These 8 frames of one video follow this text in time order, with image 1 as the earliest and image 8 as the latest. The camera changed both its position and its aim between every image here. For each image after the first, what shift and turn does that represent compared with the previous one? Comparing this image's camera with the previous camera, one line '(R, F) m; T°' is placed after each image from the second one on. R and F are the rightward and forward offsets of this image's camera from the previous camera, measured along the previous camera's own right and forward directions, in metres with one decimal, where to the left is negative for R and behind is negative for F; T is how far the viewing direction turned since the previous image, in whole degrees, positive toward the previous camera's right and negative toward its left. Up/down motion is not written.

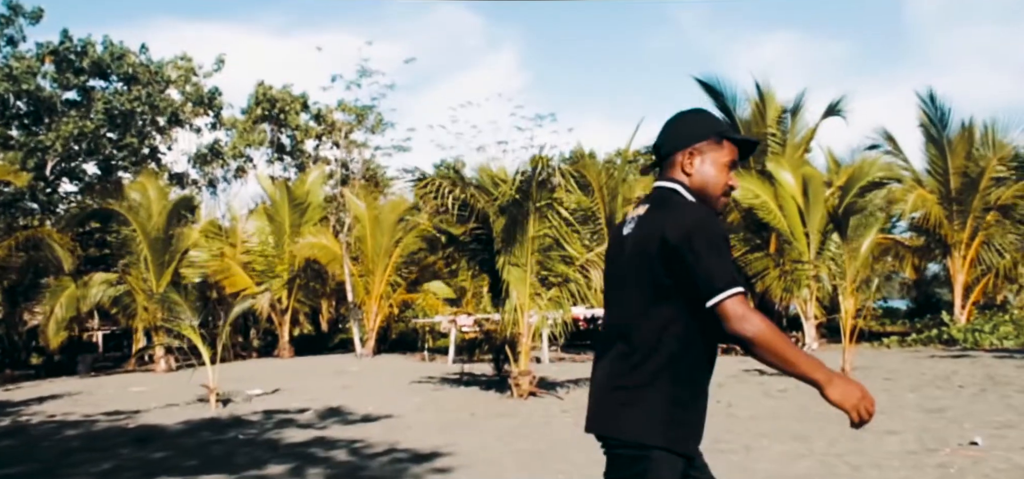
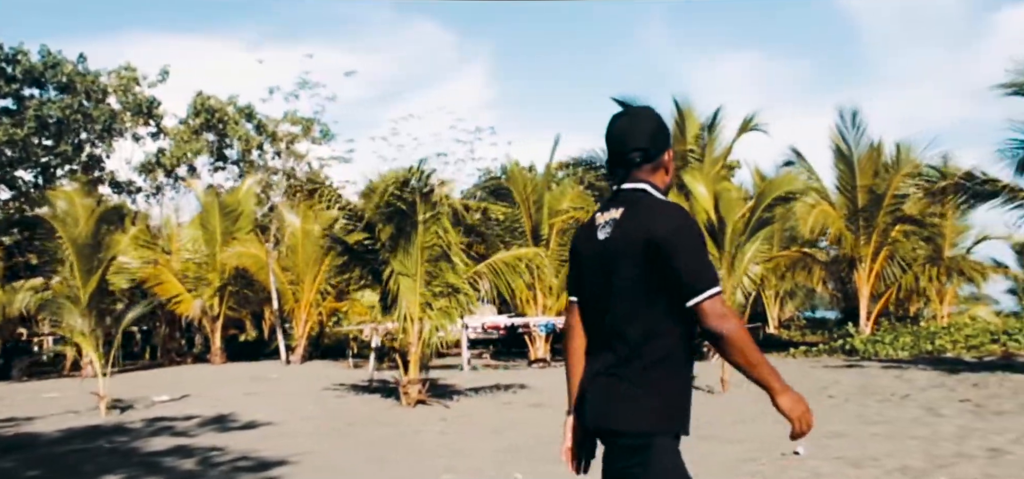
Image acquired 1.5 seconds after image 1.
(+1.3, -0.4) m; +1°
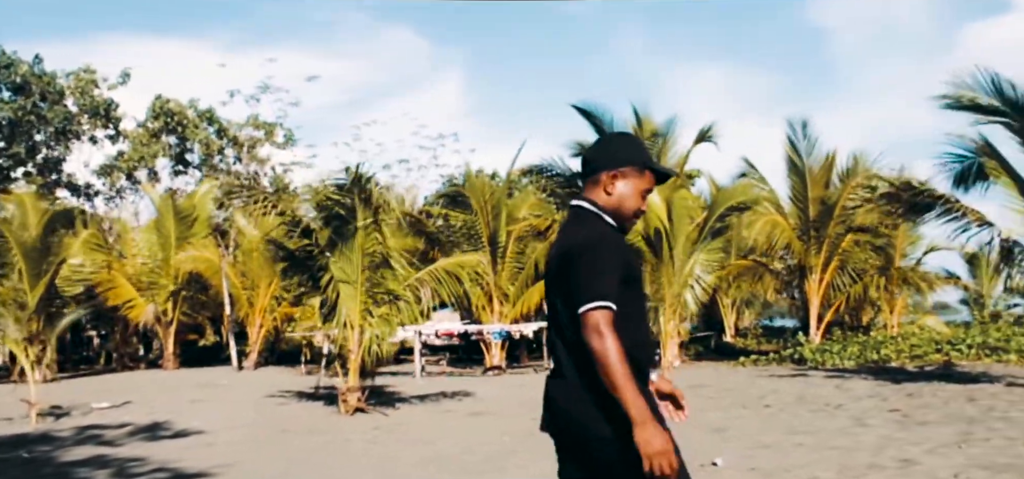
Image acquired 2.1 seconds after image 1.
(+0.5, 0.0) m; +1°
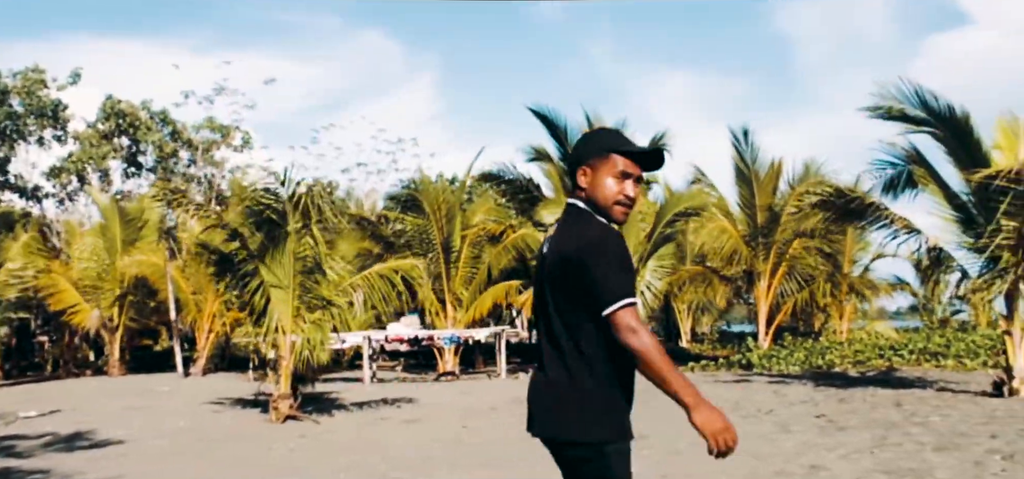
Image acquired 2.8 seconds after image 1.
(+0.6, +0.1) m; +1°
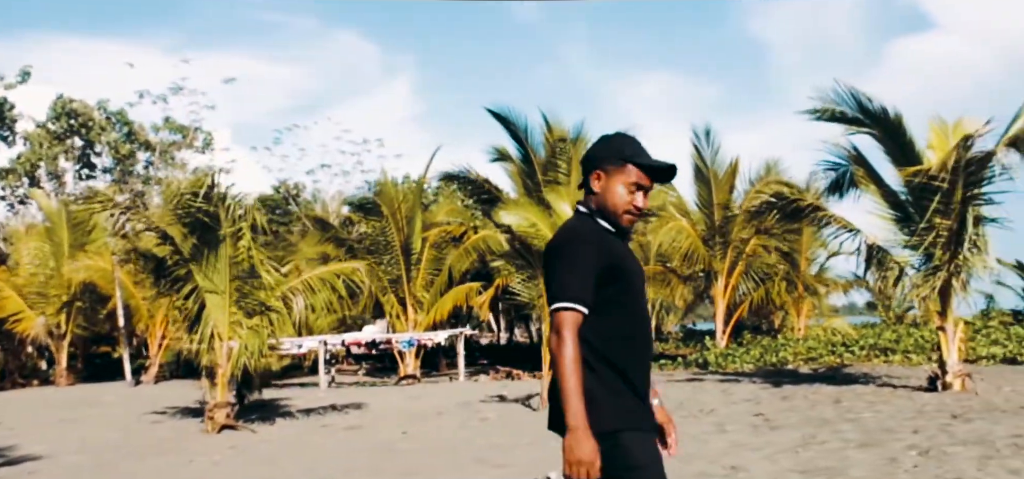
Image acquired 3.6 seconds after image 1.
(+0.6, 0.0) m; +1°
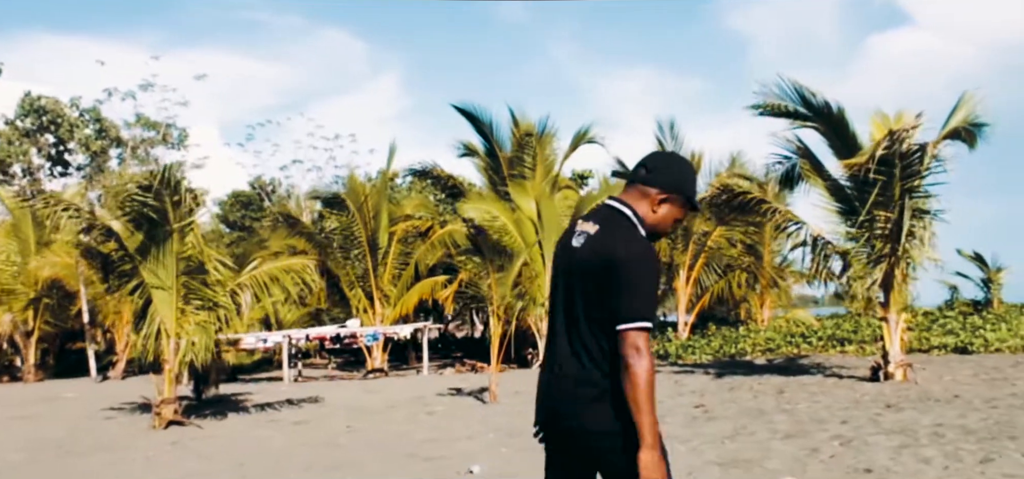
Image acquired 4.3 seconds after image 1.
(+0.6, 0.0) m; +1°
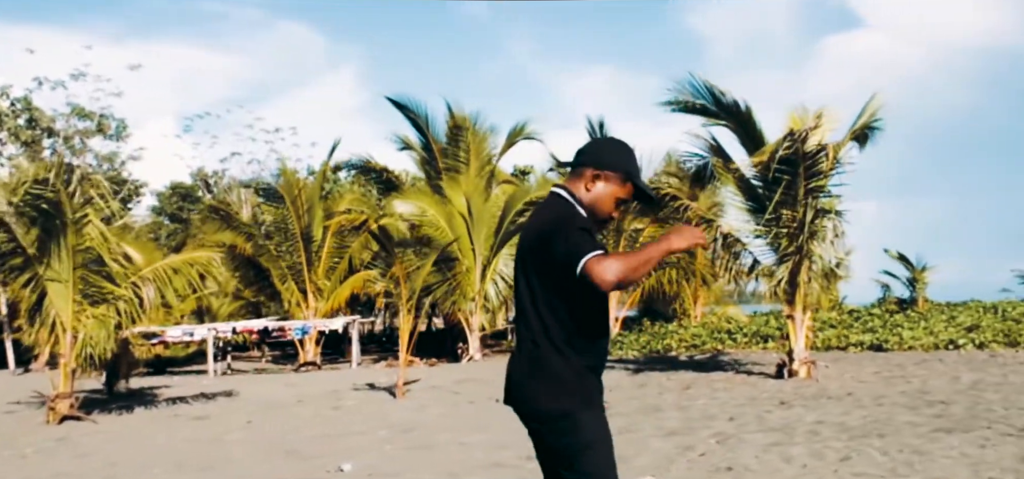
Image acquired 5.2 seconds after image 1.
(+0.8, +0.1) m; +2°
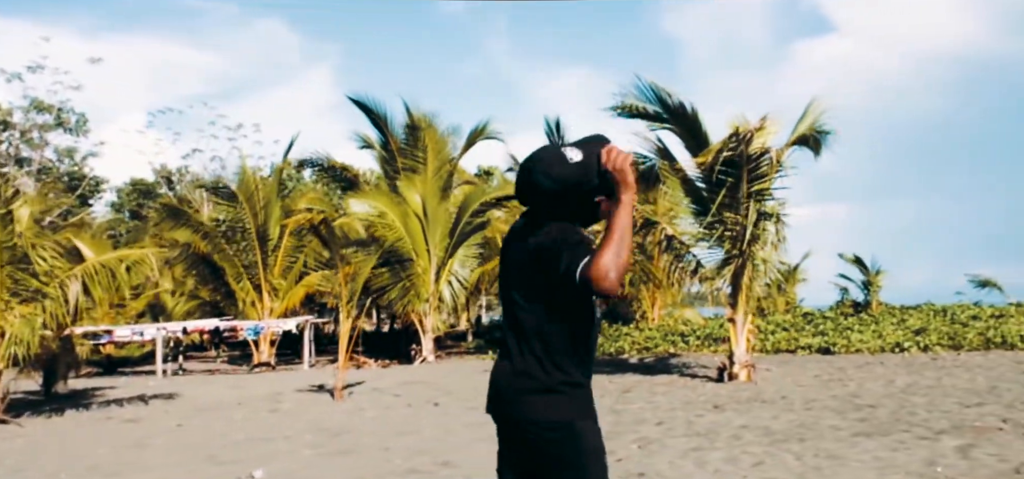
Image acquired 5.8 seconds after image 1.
(+0.5, +0.1) m; +1°
